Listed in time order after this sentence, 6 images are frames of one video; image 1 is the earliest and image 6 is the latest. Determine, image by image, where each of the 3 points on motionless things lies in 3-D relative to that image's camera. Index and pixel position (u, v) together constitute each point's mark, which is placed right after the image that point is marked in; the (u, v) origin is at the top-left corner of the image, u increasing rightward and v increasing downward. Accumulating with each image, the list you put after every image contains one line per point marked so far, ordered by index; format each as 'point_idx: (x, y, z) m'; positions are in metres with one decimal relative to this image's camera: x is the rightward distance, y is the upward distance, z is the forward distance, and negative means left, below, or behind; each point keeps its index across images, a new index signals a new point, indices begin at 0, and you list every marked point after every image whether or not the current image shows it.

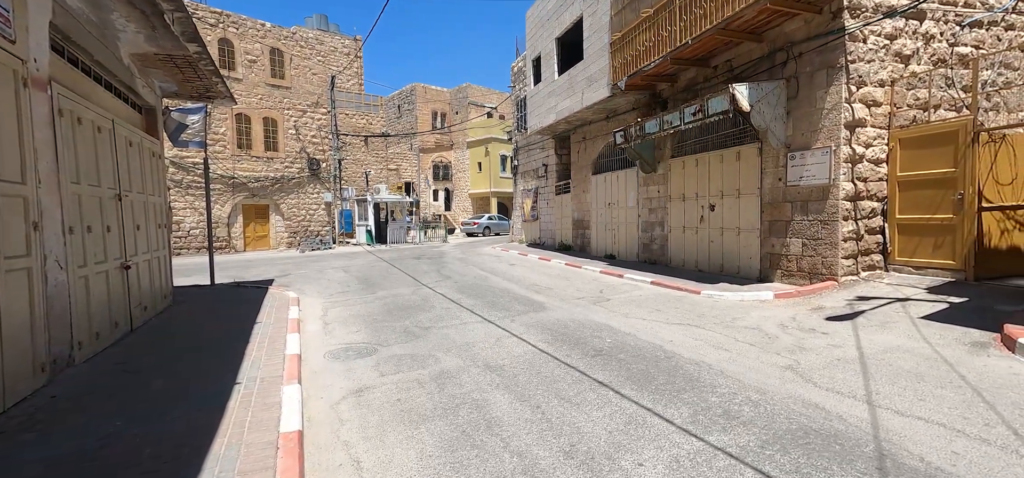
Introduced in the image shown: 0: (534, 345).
0: (+0.3, -1.4, +5.4) m
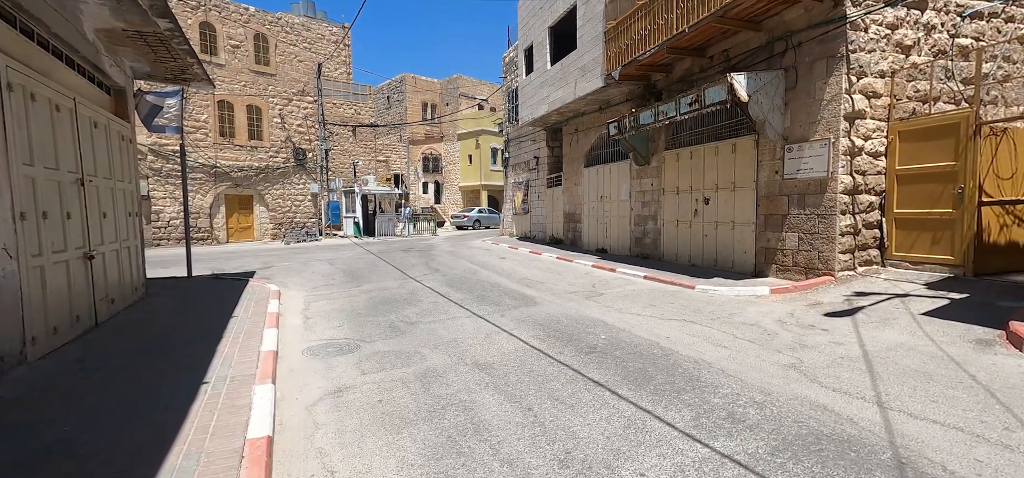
0: (+0.2, -1.3, +5.2) m
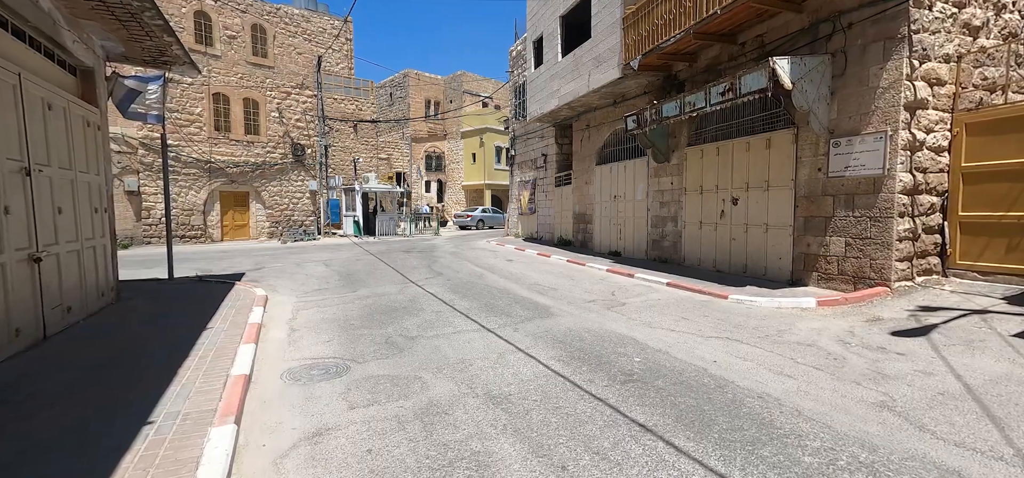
0: (+0.3, -1.3, +4.4) m
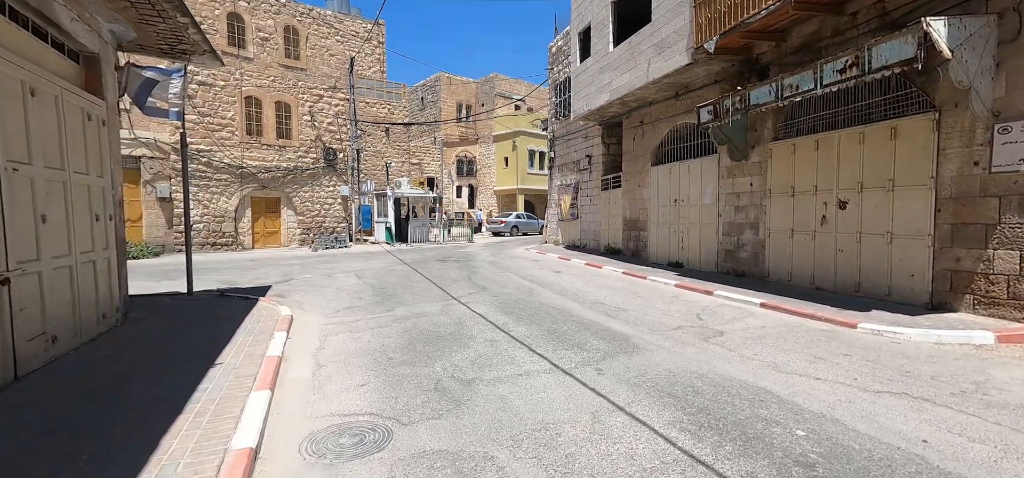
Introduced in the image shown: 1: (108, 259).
0: (+1.1, -1.4, +3.1) m
1: (-5.5, -0.3, +5.7) m
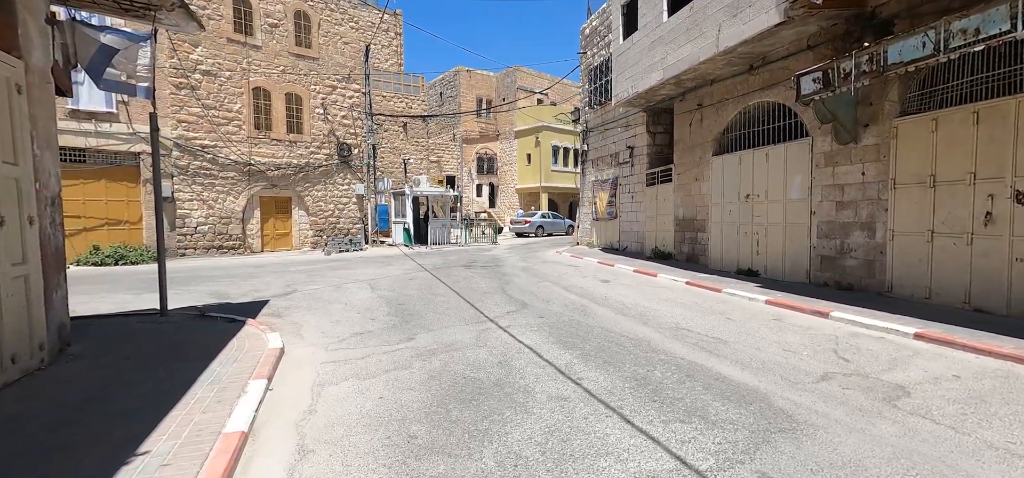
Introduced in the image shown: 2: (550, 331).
0: (+1.7, -1.5, +1.2) m
1: (-4.8, -0.4, +4.1) m
2: (+0.5, -1.3, +5.8) m
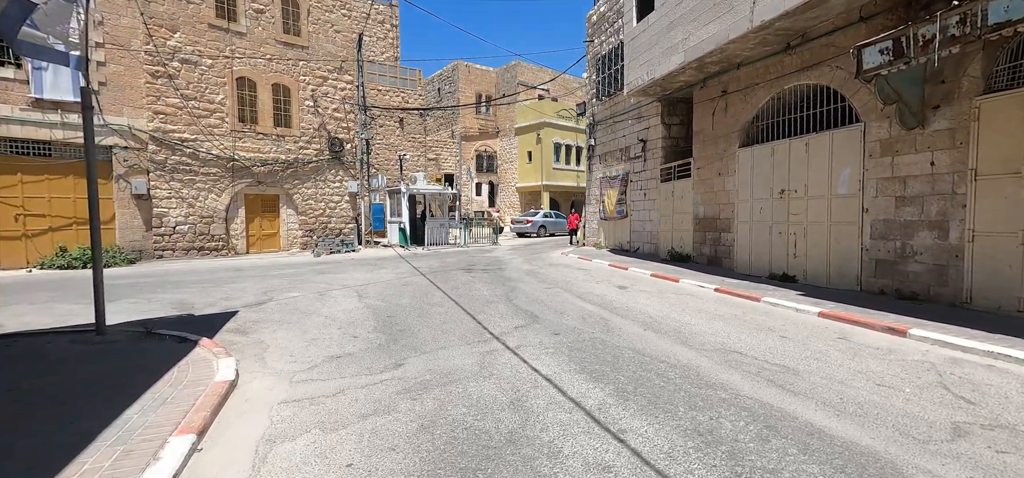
0: (+1.9, -1.6, +0.2) m
1: (-4.6, -0.4, +3.0) m
2: (+0.6, -1.3, +4.7) m
